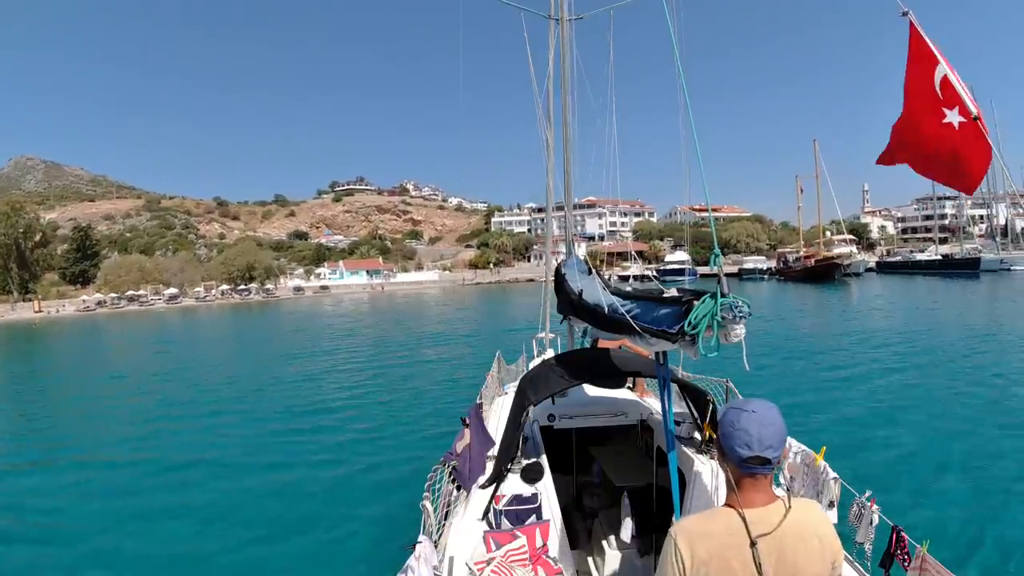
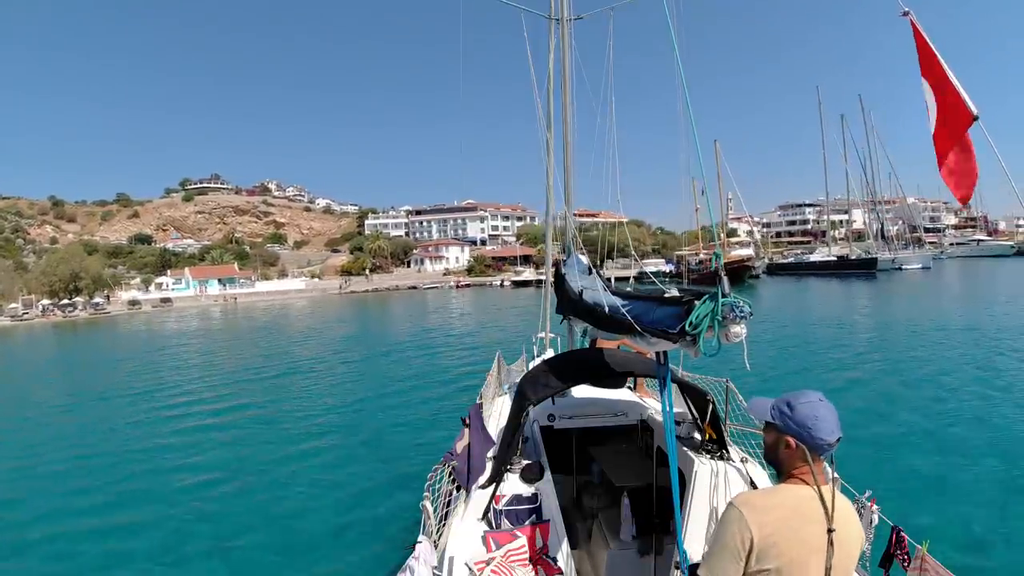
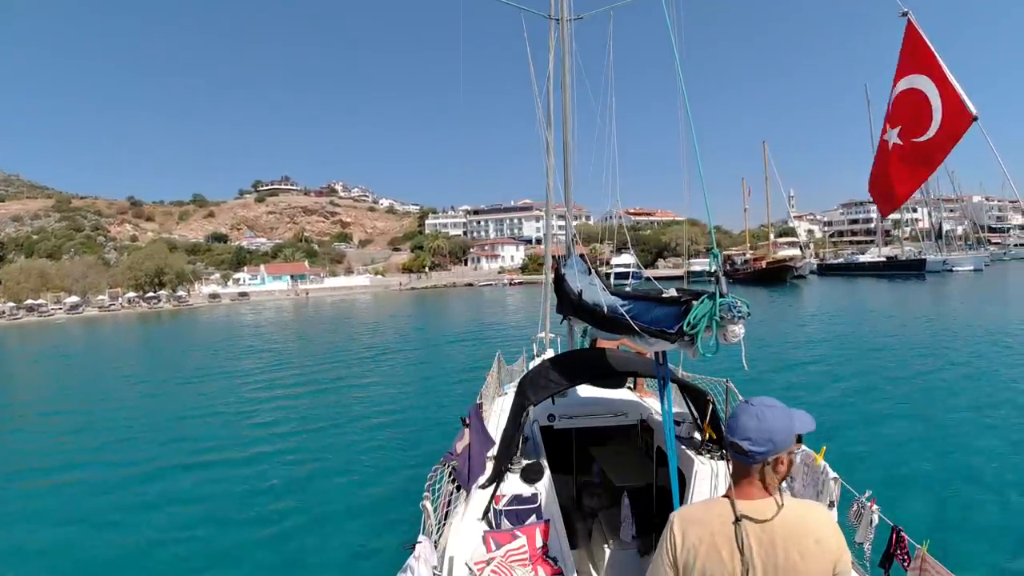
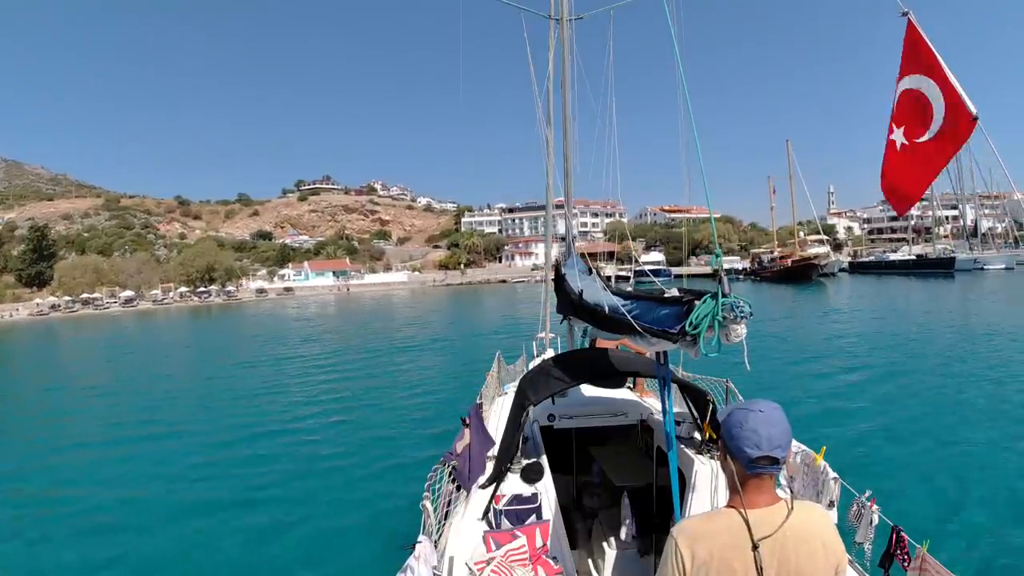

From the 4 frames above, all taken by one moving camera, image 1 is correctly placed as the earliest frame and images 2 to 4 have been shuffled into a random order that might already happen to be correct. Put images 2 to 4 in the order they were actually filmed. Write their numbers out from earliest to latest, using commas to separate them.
4, 3, 2
